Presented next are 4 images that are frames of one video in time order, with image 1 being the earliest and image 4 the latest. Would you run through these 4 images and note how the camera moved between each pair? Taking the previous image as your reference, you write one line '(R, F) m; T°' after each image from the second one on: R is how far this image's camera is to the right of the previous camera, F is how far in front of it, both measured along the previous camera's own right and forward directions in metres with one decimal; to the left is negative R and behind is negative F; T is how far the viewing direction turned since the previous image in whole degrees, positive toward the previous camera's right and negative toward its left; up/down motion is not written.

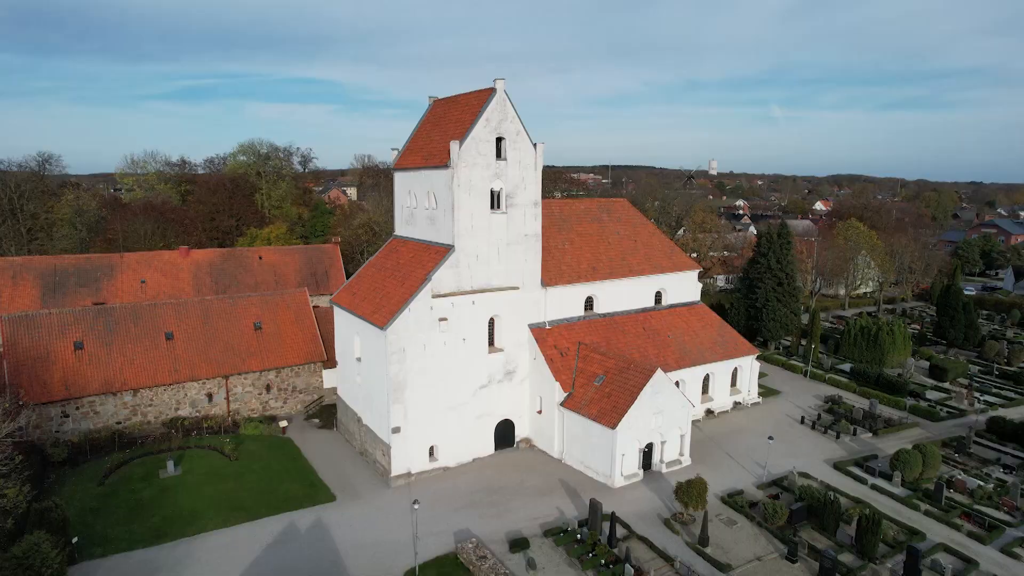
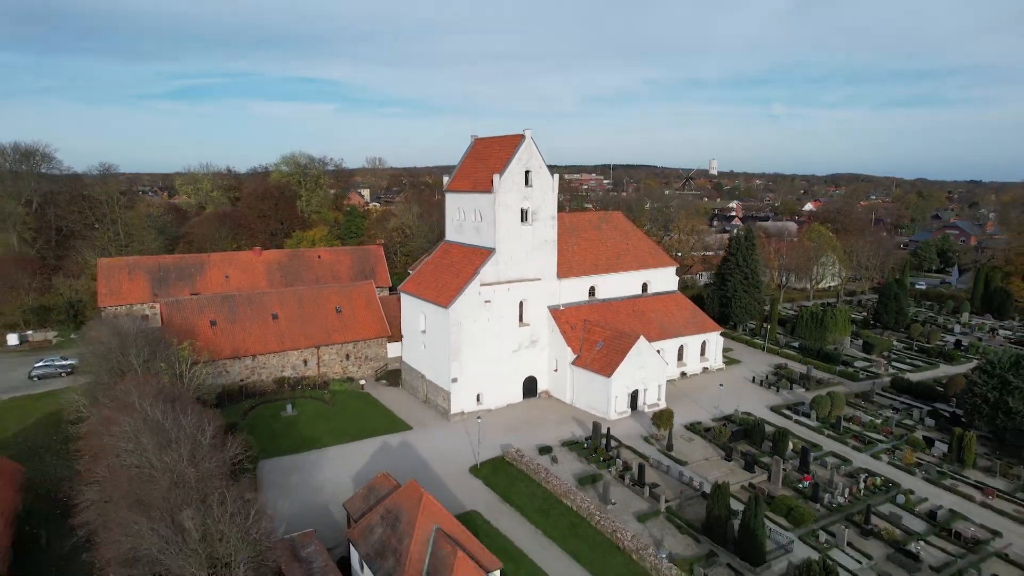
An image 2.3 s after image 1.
(-0.9, -6.5) m; 0°
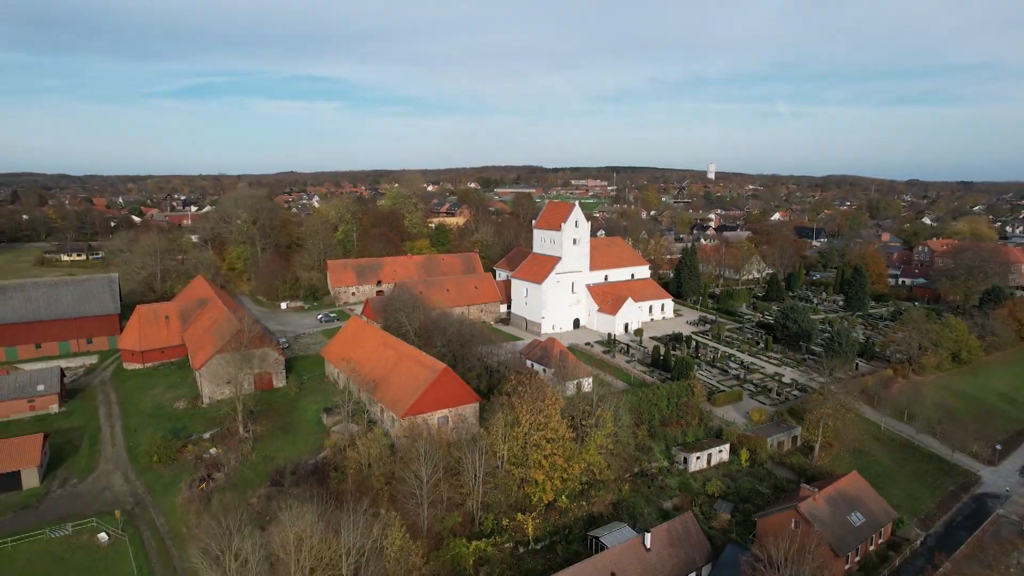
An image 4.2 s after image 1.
(-4.4, -26.2) m; 0°
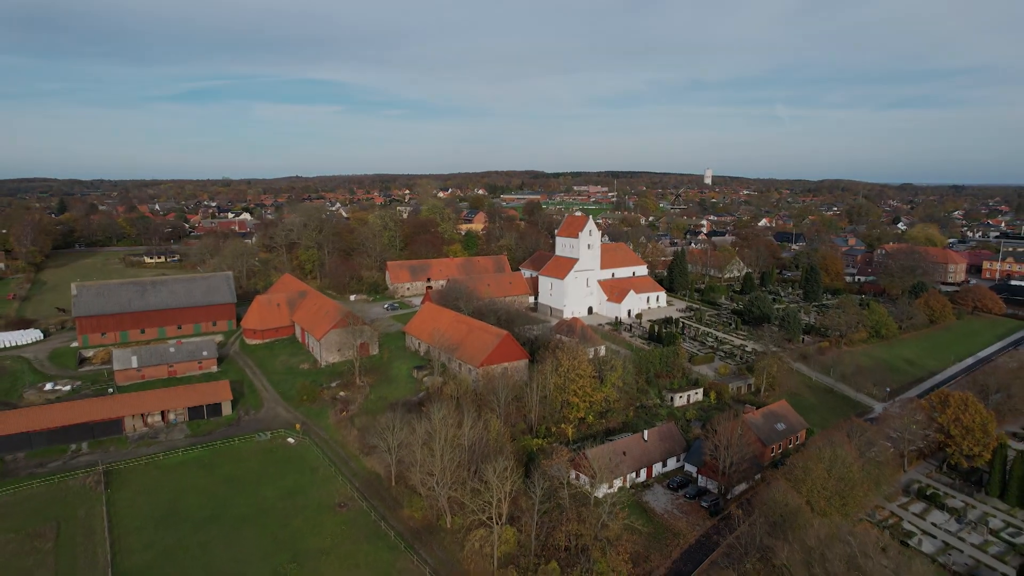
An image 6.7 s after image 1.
(-3.0, -14.0) m; 0°
